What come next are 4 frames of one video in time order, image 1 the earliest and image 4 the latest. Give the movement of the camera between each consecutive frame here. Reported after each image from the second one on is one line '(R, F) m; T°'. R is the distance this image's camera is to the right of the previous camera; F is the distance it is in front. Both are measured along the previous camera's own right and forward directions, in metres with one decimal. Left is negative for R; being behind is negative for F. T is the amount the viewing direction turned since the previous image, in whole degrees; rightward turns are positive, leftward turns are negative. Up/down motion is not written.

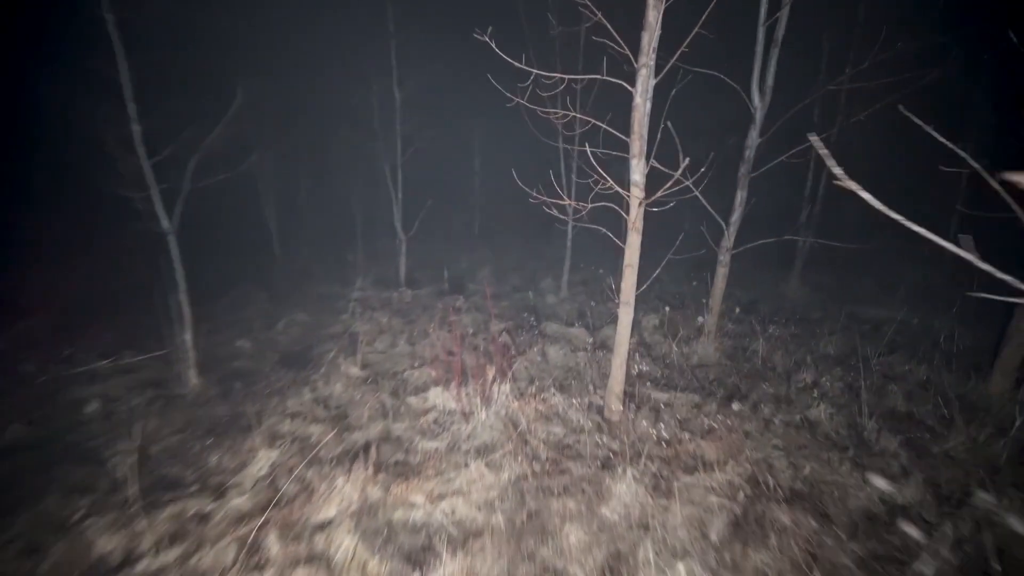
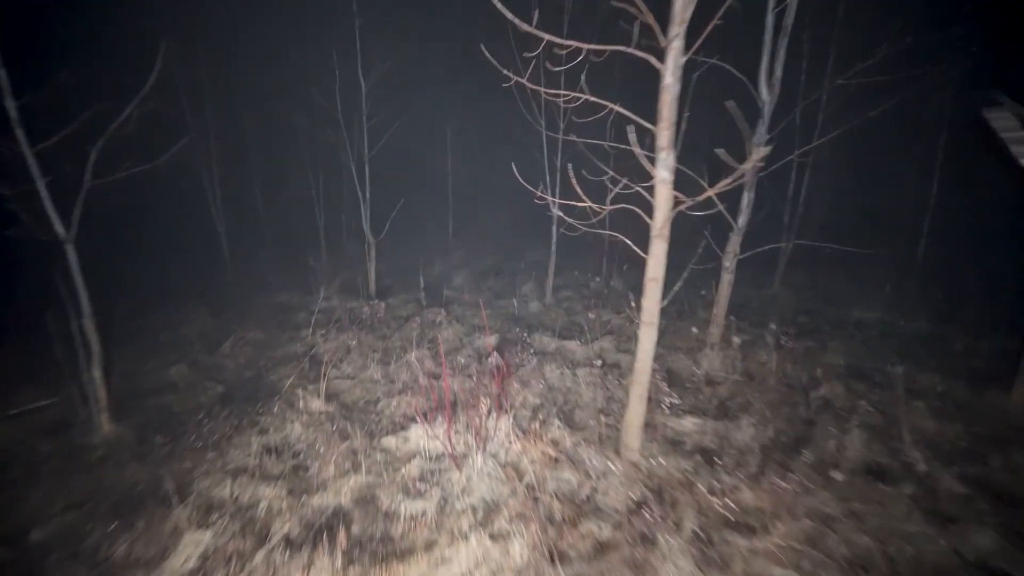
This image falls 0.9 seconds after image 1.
(-0.4, +1.0) m; +5°
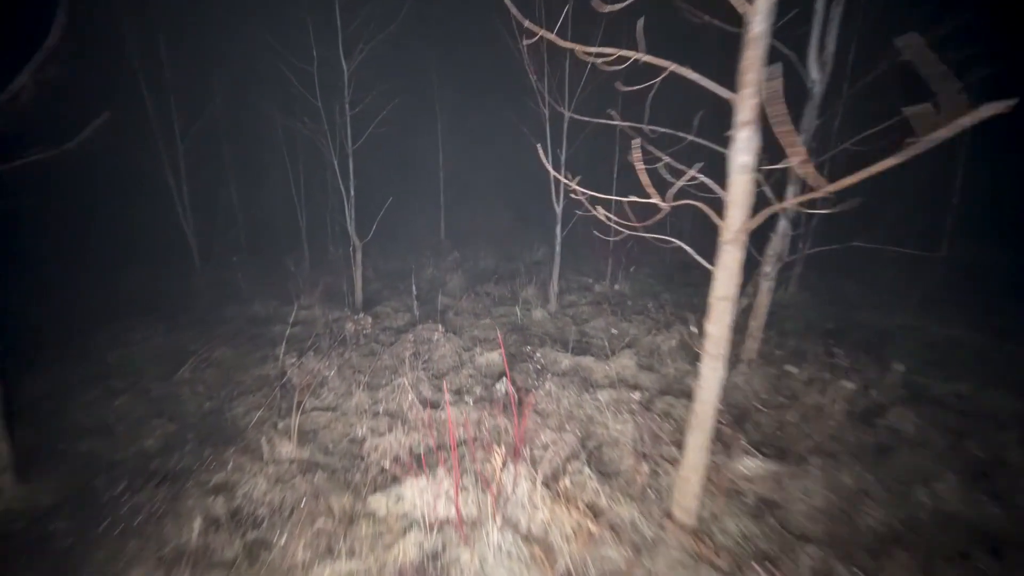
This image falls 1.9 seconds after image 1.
(-0.3, +1.1) m; +2°
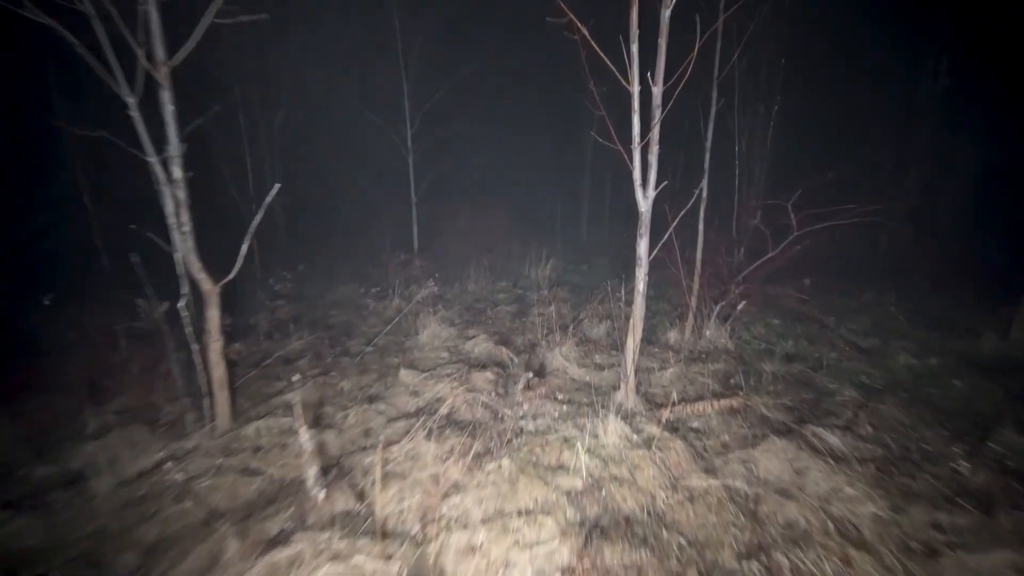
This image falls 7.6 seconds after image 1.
(-0.8, +6.0) m; +3°
